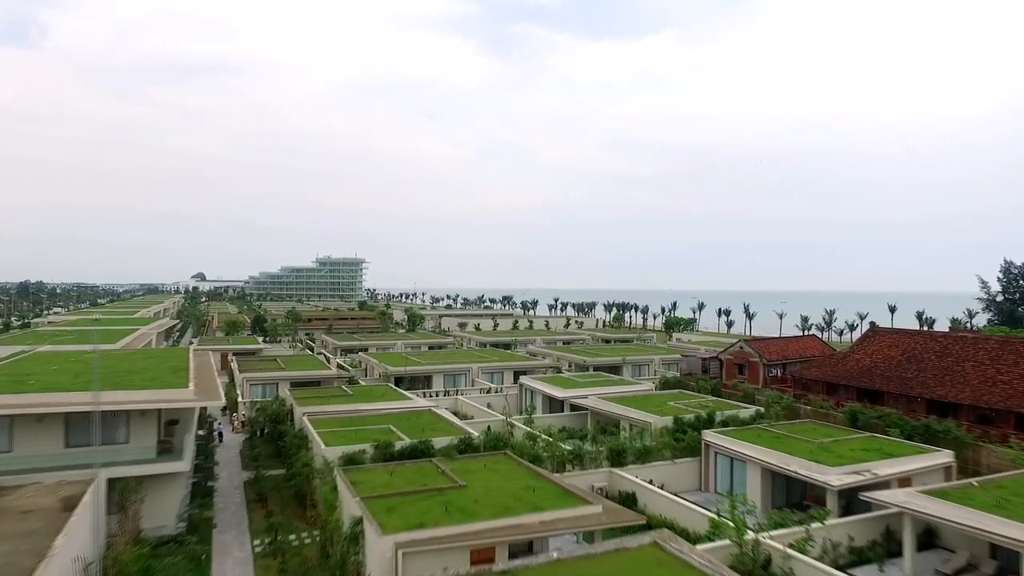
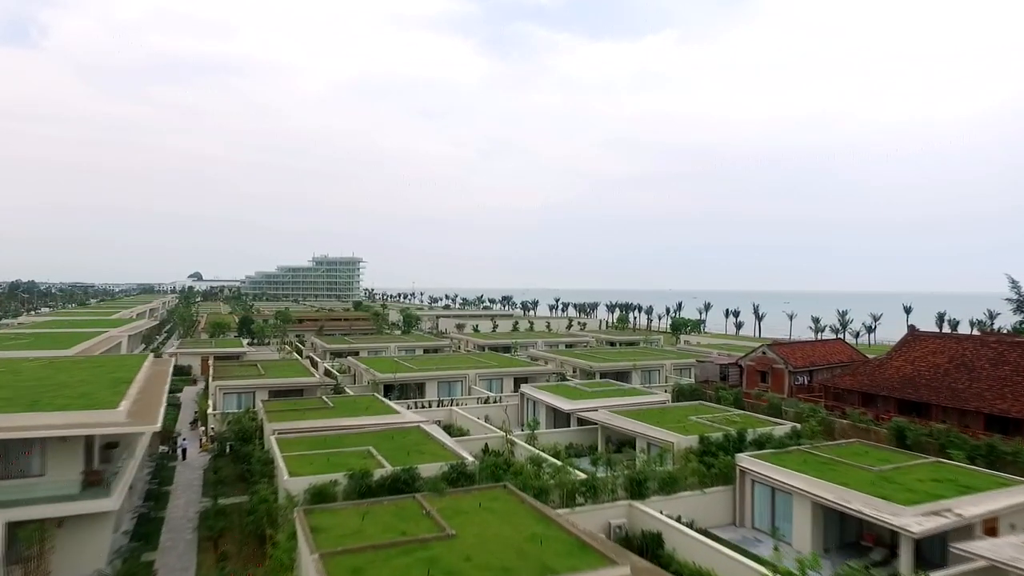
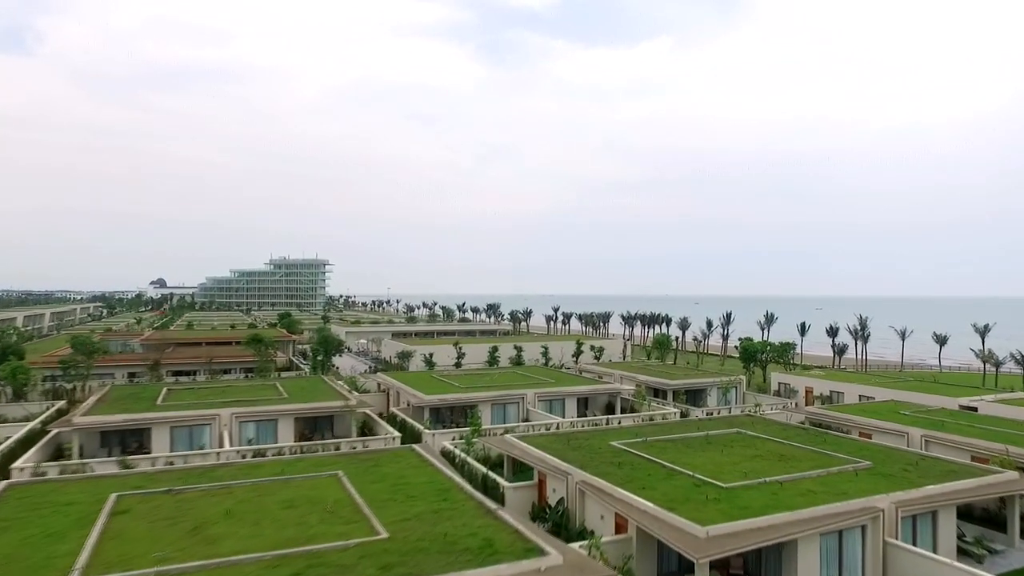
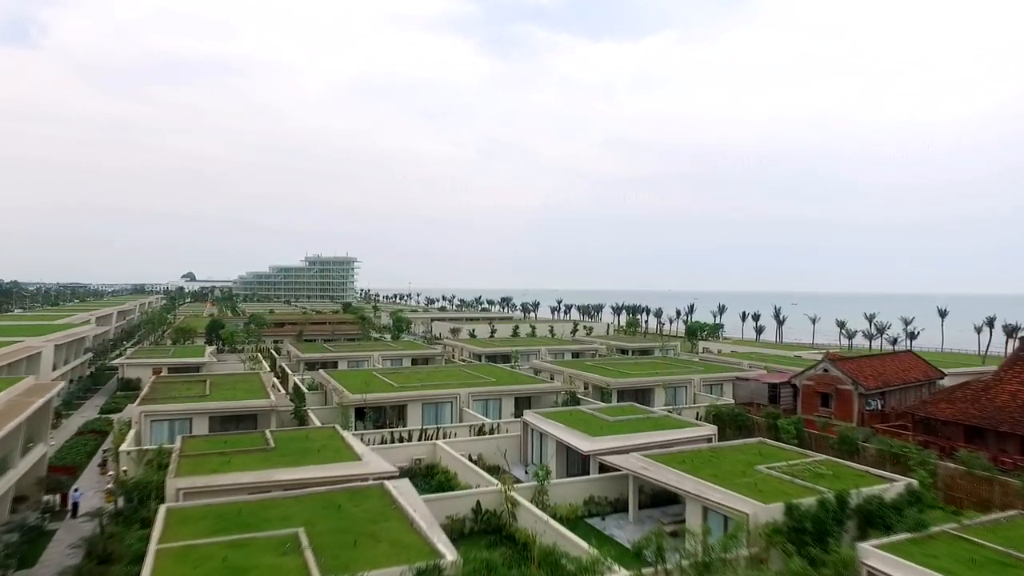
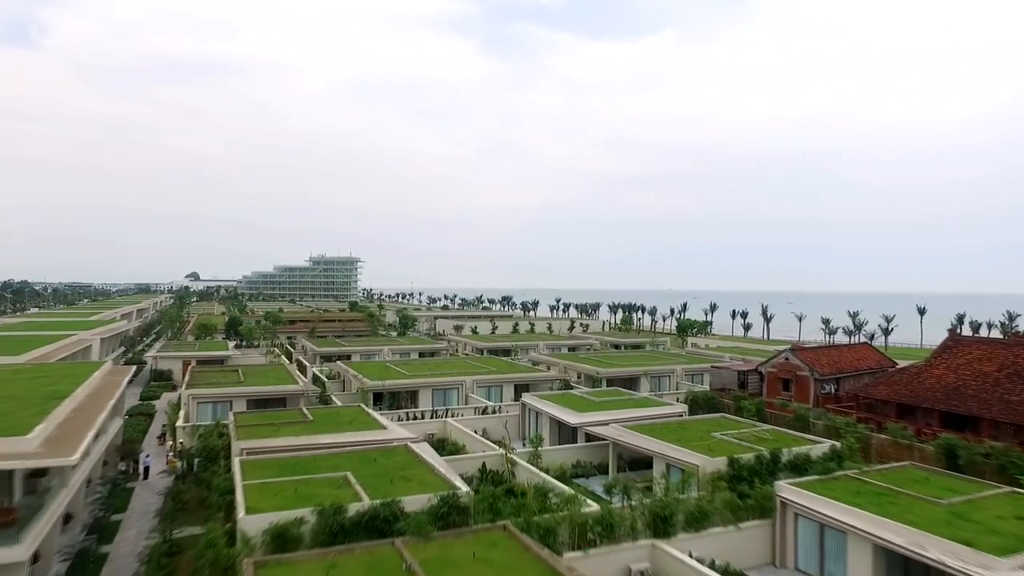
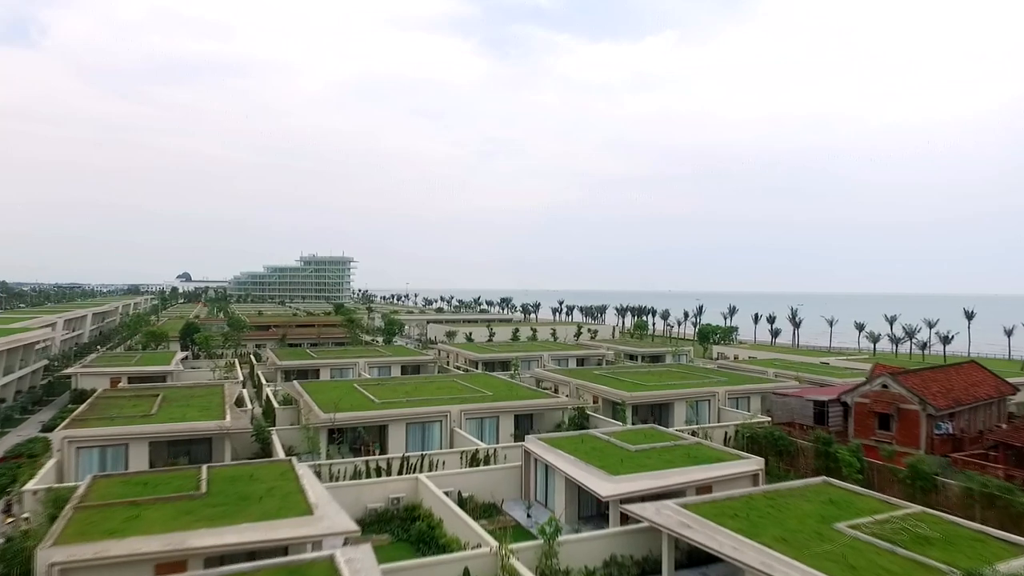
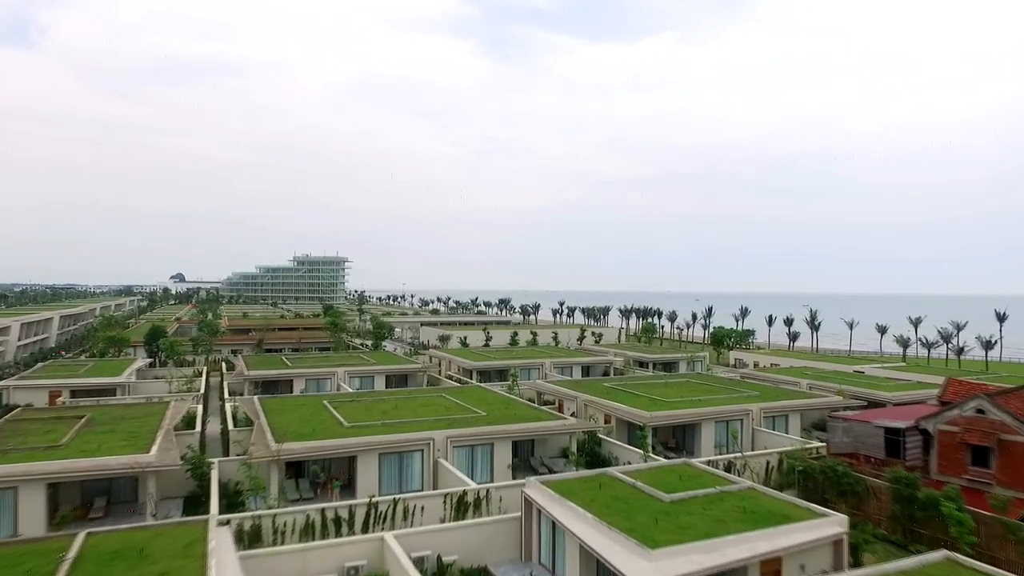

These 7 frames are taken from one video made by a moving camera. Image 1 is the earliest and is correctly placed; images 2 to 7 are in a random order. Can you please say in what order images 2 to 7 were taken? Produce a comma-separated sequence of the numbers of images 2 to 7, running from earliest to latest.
2, 5, 4, 6, 7, 3
